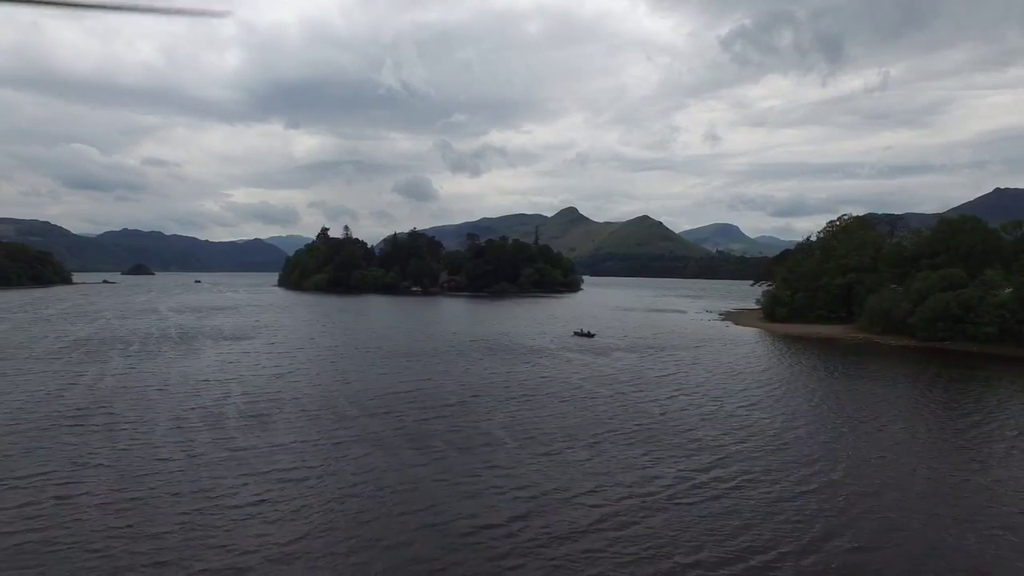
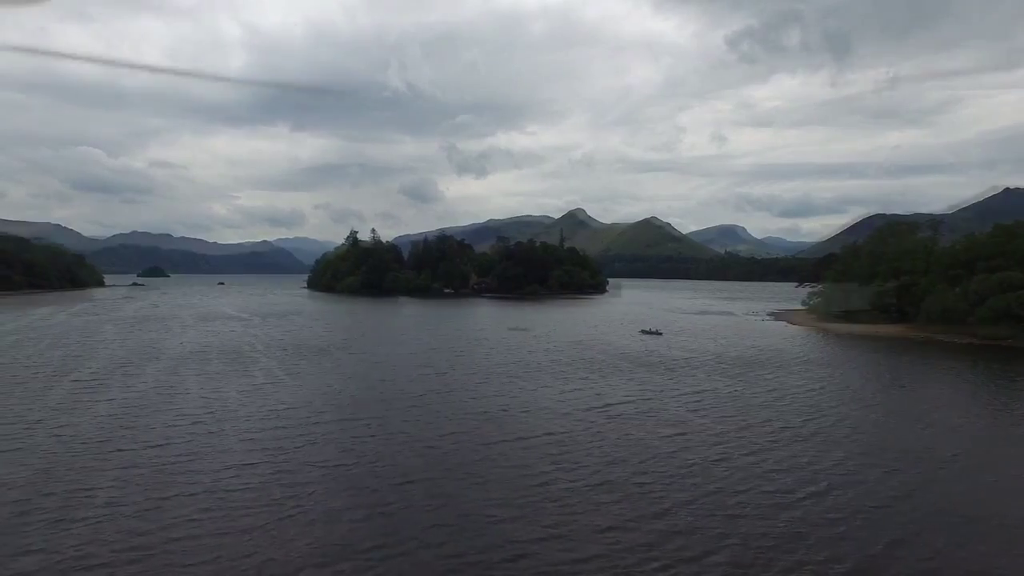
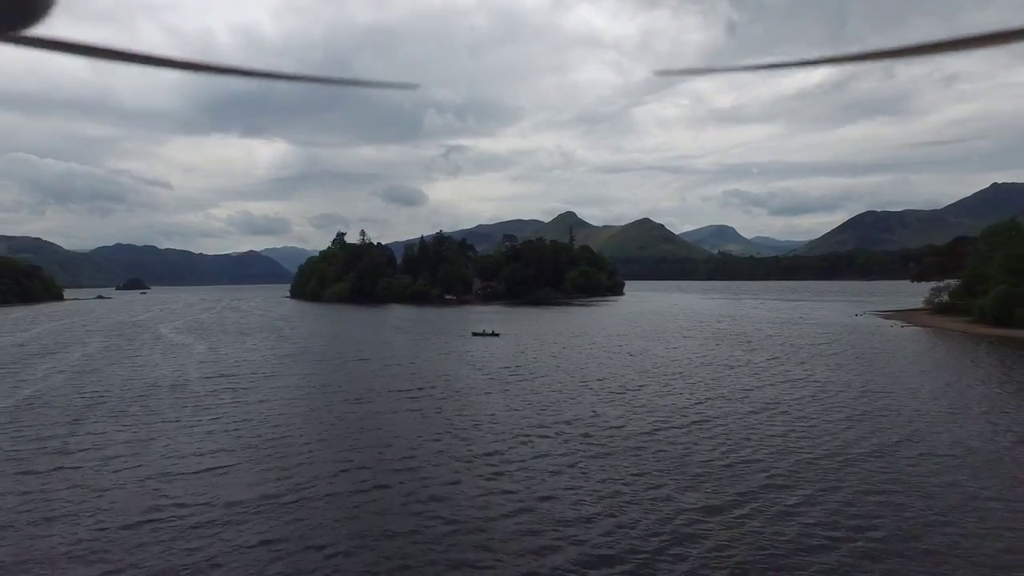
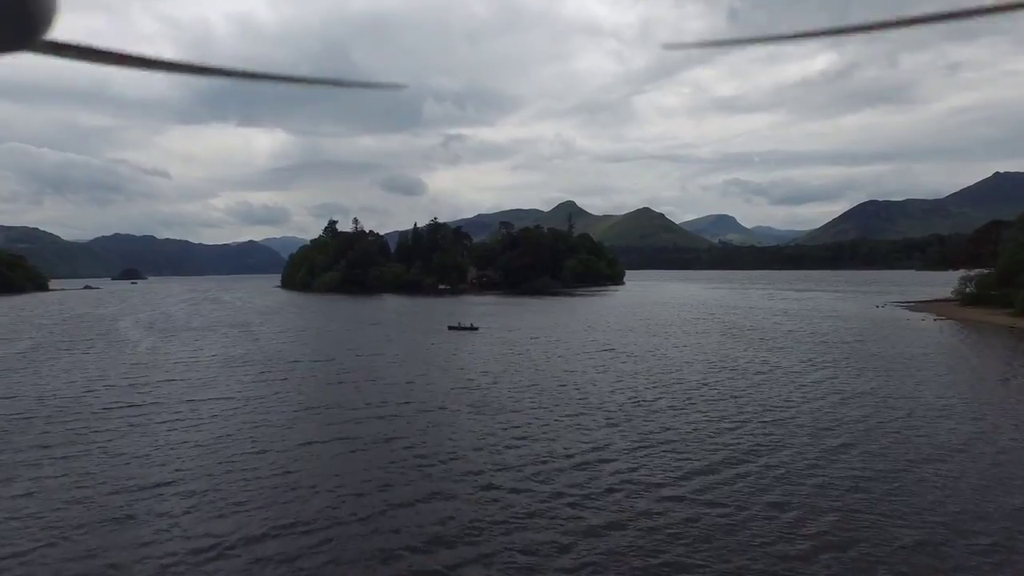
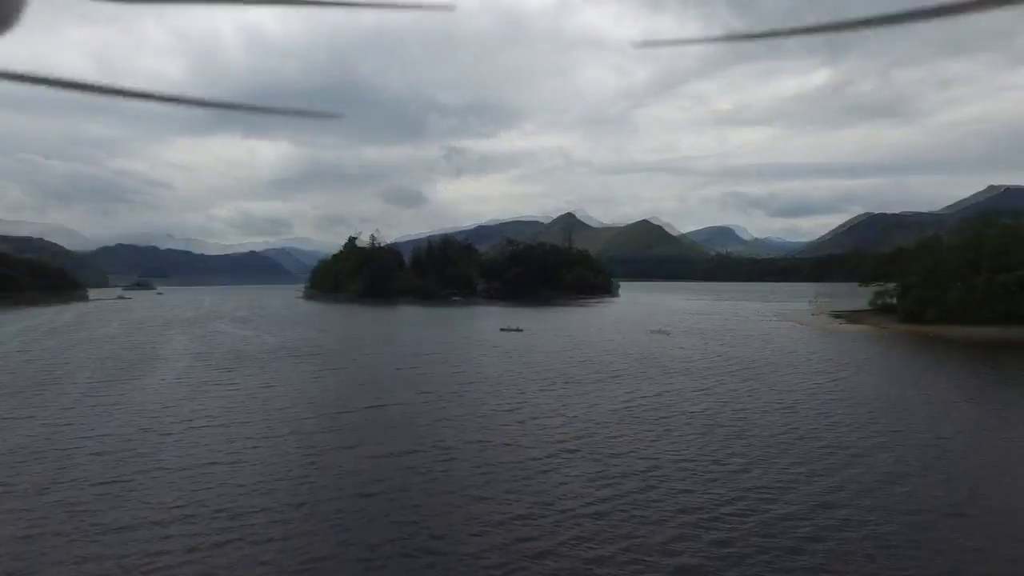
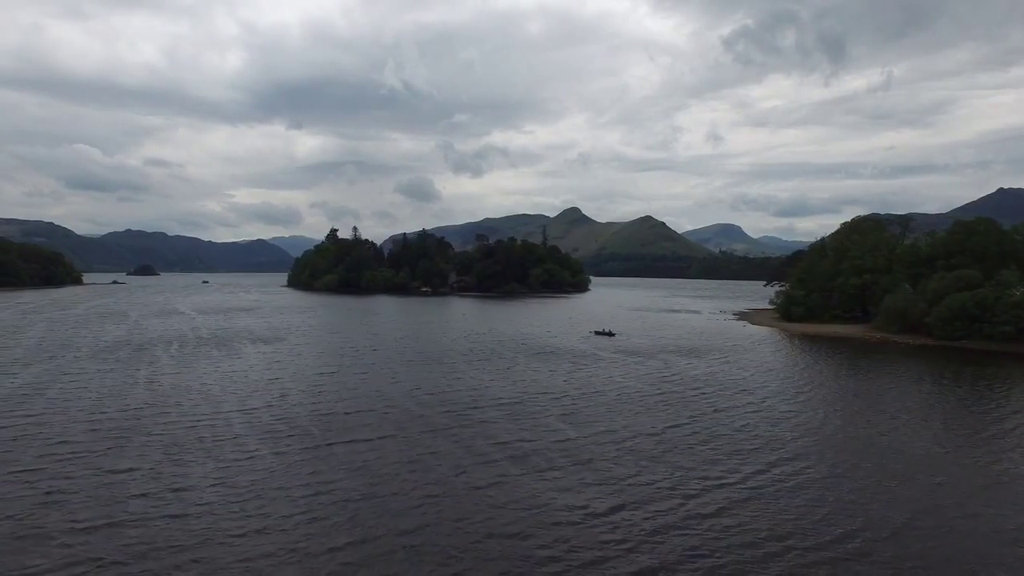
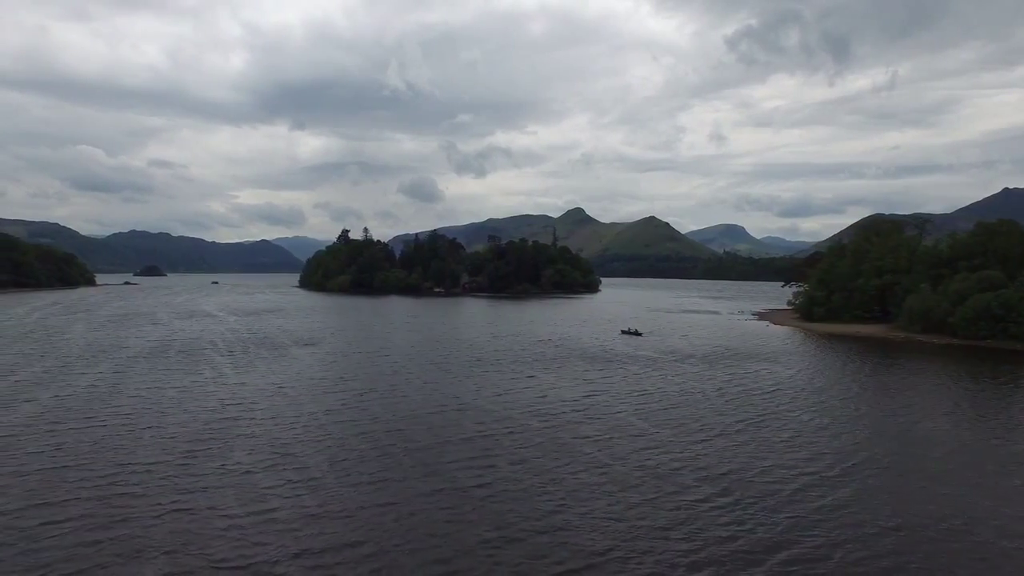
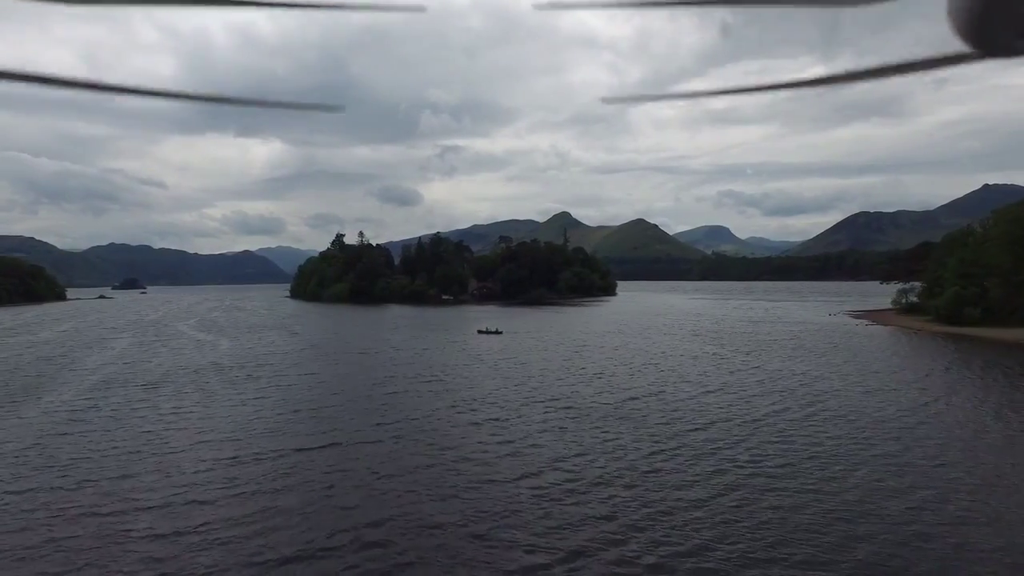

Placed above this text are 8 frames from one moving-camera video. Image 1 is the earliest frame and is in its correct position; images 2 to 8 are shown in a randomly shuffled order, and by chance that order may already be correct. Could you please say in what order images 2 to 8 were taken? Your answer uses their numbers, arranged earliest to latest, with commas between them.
6, 7, 2, 5, 8, 3, 4
